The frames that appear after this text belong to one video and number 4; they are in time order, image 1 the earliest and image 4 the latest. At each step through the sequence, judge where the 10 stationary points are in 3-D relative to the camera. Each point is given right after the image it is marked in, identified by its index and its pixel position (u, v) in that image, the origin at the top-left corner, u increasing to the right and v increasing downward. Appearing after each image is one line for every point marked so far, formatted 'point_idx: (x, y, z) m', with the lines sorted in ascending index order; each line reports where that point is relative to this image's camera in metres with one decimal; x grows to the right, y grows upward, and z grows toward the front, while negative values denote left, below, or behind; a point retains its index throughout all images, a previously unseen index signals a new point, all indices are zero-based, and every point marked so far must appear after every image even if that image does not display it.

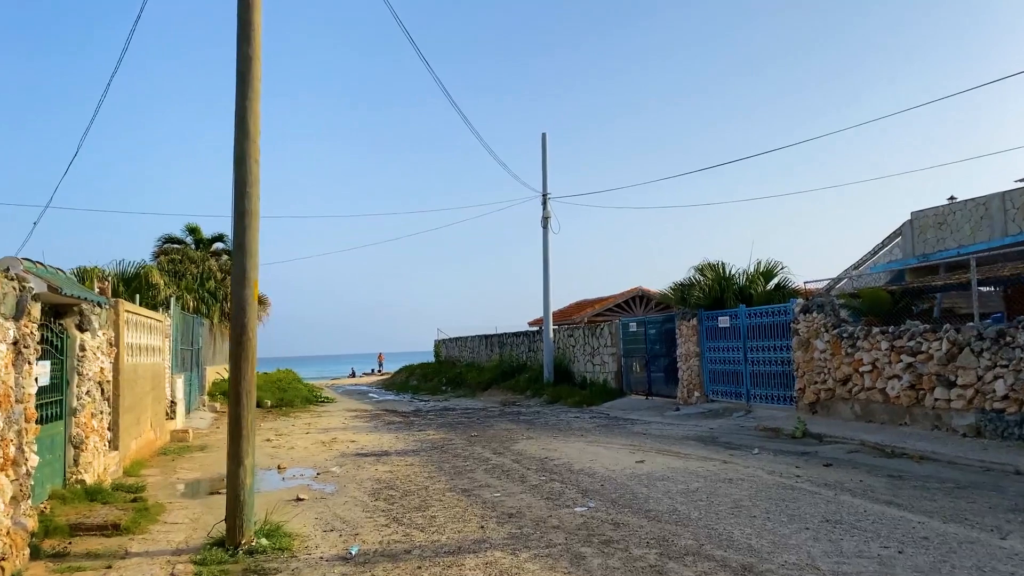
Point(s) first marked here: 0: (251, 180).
0: (-2.1, +0.9, +6.4) m
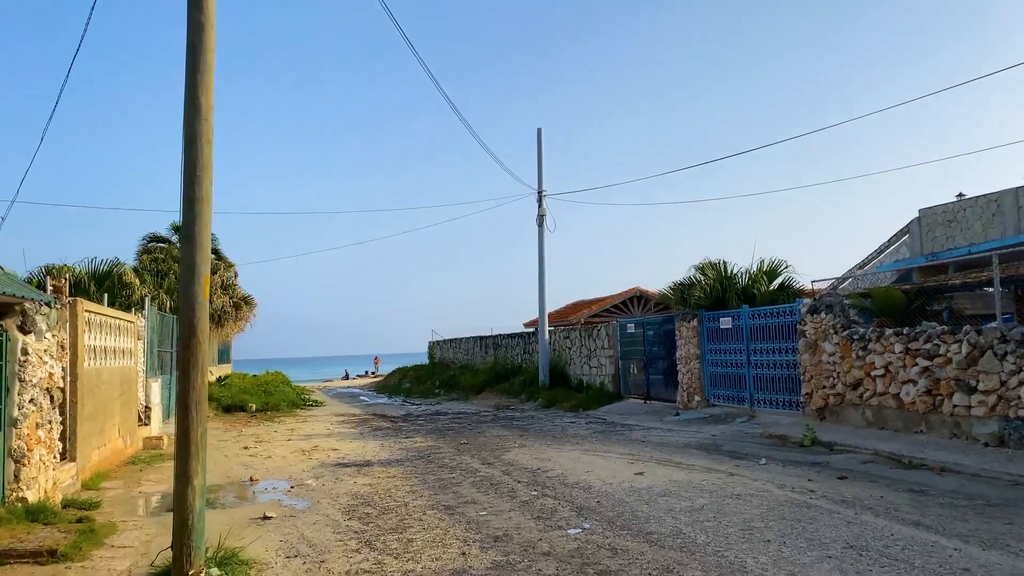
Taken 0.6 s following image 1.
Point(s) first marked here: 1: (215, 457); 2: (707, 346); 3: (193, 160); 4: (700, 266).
0: (-2.2, +0.9, +5.7) m
1: (-4.7, -2.7, +12.8) m
2: (+3.9, -1.2, +16.2) m
3: (-2.2, +0.9, +5.6) m
4: (+3.9, +0.4, +16.6) m
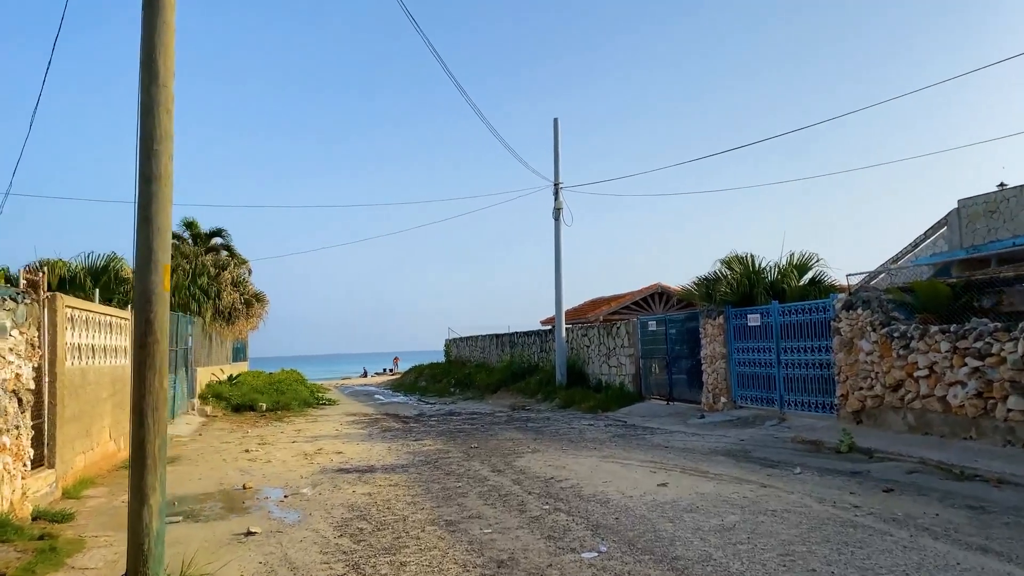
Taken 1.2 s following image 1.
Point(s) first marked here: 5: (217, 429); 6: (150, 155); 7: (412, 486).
0: (-2.2, +0.9, +5.0) m
1: (-4.5, -2.6, +12.2) m
2: (+4.2, -1.1, +15.3) m
3: (-2.2, +0.9, +4.9) m
4: (+4.2, +0.5, +15.8) m
5: (-6.3, -3.0, +17.2) m
6: (-2.2, +0.8, +4.9) m
7: (-1.1, -2.2, +8.9) m
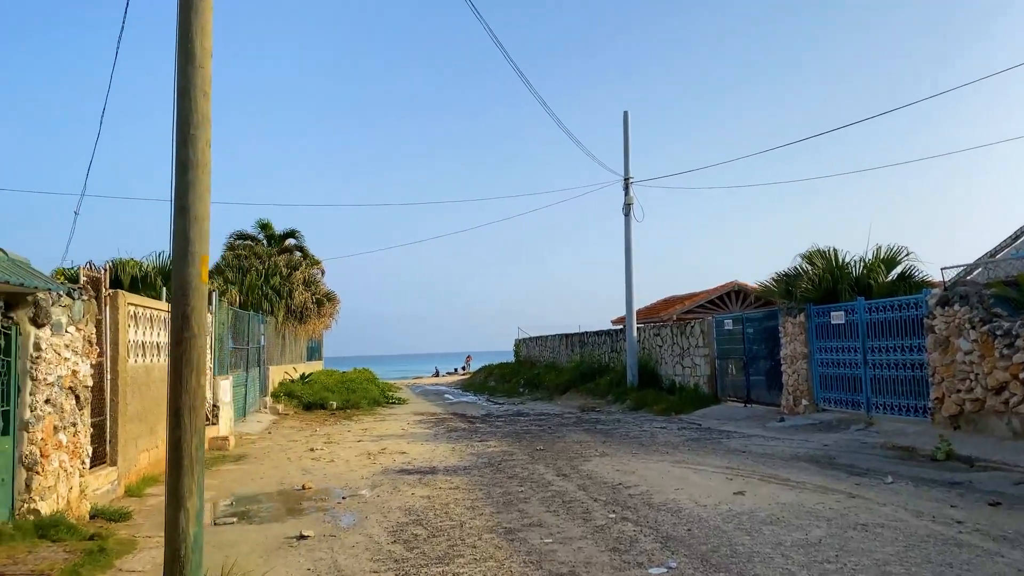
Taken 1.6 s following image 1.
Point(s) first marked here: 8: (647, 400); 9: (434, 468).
0: (-1.8, +1.0, +4.7) m
1: (-3.5, -2.6, +12.1) m
2: (+5.4, -1.0, +14.4) m
3: (-1.9, +1.0, +4.7) m
4: (+5.4, +0.6, +14.9) m
5: (-4.8, -3.0, +17.2) m
6: (-1.9, +0.9, +4.7) m
7: (-0.4, -2.1, +8.6) m
8: (+3.3, -2.7, +19.4) m
9: (-1.0, -2.3, +10.3) m
